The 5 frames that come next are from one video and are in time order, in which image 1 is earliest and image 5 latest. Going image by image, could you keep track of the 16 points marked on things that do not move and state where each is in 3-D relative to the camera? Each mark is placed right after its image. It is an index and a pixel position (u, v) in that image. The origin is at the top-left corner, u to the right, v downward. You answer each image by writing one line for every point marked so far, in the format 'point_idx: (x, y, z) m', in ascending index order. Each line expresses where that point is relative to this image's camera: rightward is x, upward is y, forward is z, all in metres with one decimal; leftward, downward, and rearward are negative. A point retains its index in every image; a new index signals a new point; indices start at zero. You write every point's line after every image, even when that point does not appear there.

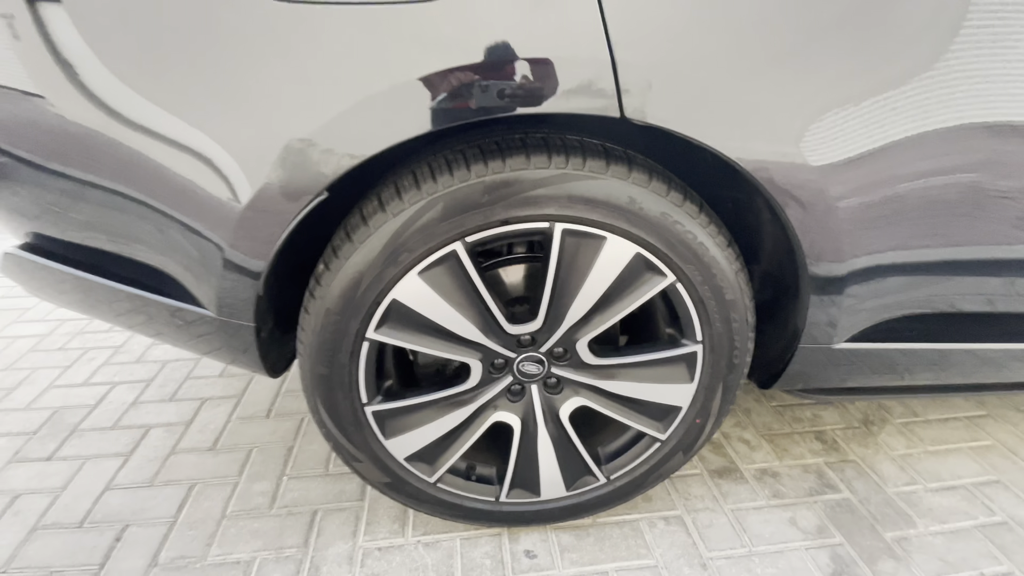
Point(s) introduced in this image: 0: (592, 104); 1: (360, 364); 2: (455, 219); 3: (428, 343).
0: (+0.1, +0.3, +0.8) m
1: (-0.3, -0.1, +1.0) m
2: (-0.1, +0.1, +0.8) m
3: (-0.2, -0.1, +1.0) m
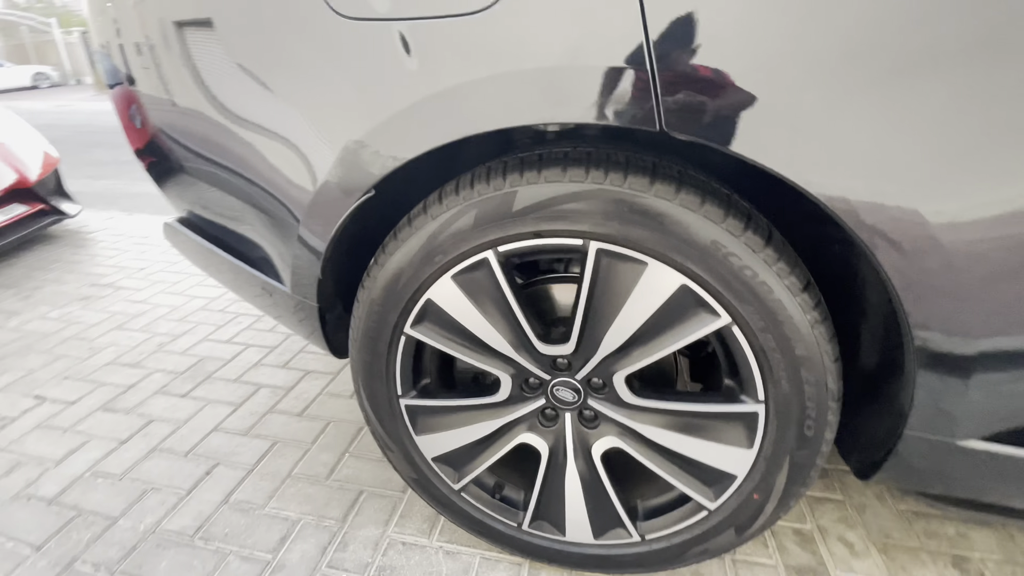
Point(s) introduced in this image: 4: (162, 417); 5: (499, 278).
0: (+0.2, +0.2, +0.7) m
1: (-0.2, -0.1, +1.0) m
2: (-0.1, +0.1, +0.8) m
3: (-0.1, -0.1, +1.0) m
4: (-1.2, -0.4, +1.6) m
5: (0.0, 0.0, +0.9) m
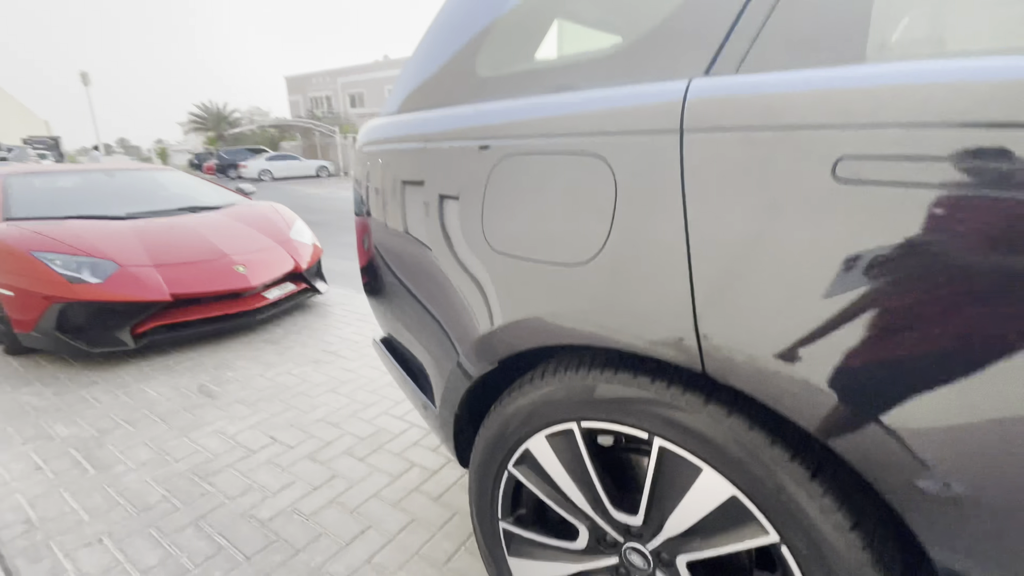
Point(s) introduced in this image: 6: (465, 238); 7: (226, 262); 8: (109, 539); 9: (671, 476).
0: (+0.3, -0.1, +0.9) m
1: (0.0, -0.5, +1.3) m
2: (+0.1, -0.3, +1.1) m
3: (+0.1, -0.5, +1.2) m
4: (-0.7, -0.8, +2.1) m
5: (+0.2, -0.3, +1.1) m
6: (-0.1, +0.1, +1.3) m
7: (-2.1, +0.2, +3.6) m
8: (-1.5, -0.9, +1.8) m
9: (+0.3, -0.4, +1.0) m
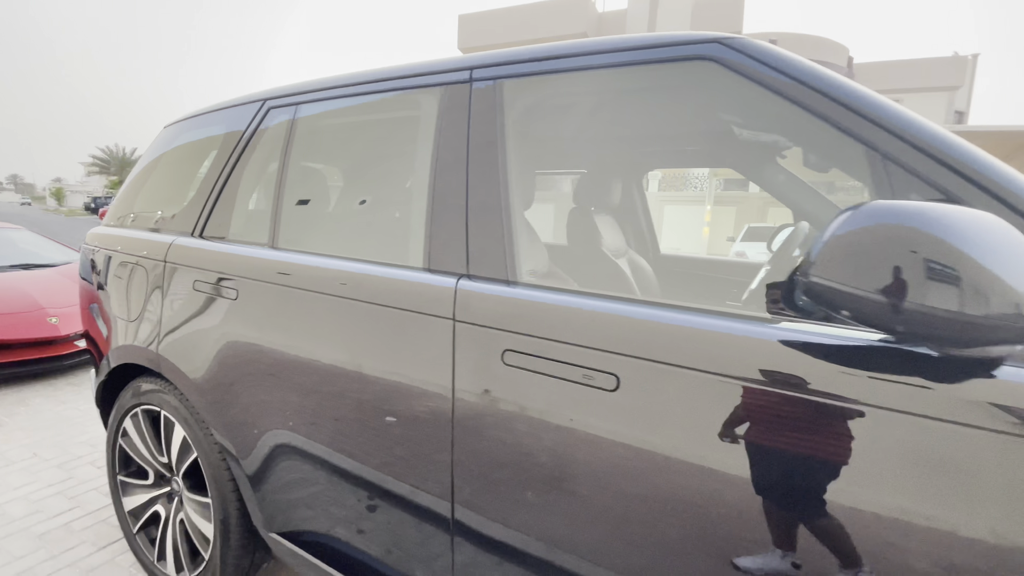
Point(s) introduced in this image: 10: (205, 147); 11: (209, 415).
0: (-1.3, -0.3, +1.9) m
1: (-1.7, -0.7, +2.1) m
2: (-1.5, -0.4, +2.0) m
3: (-1.6, -0.7, +2.0) m
4: (-2.5, -1.1, +2.8) m
5: (-1.5, -0.5, +2.0) m
6: (-1.8, -0.1, +2.2) m
7: (-4.1, -0.2, +4.2) m
8: (-3.3, -1.2, +2.4) m
9: (-1.3, -0.6, +1.9) m
10: (-1.3, +0.6, +2.1) m
11: (-1.1, -0.5, +1.8) m
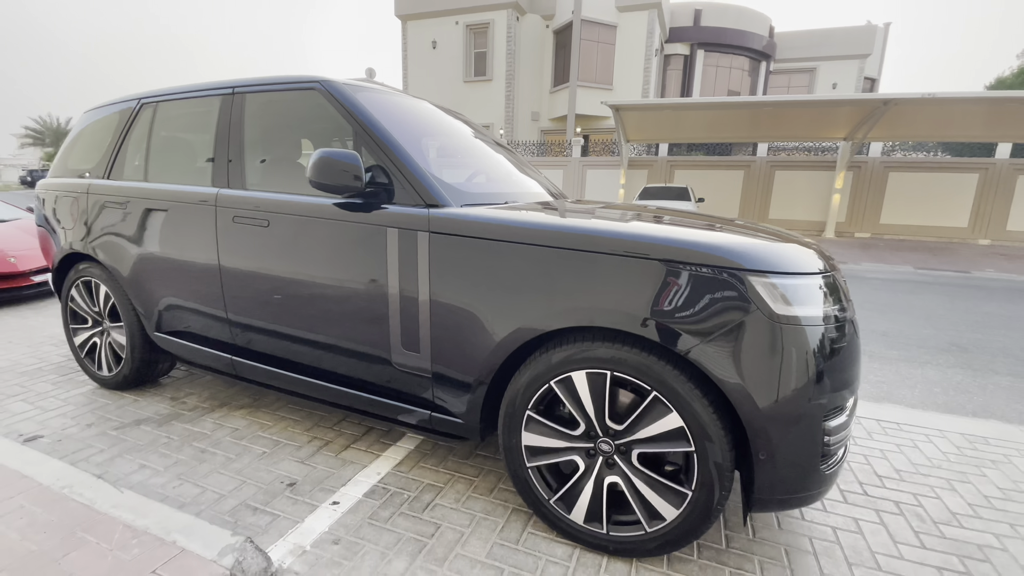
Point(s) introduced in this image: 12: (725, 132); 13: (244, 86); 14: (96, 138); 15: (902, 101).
0: (-2.8, +0.2, +3.3) m
1: (-3.2, -0.2, +3.5) m
2: (-3.0, +0.1, +3.4) m
3: (-3.1, -0.1, +3.5) m
4: (-4.1, -0.5, +4.2) m
5: (-3.0, 0.0, +3.4) m
6: (-3.3, +0.5, +3.6) m
7: (-5.7, +0.4, +5.4) m
8: (-4.8, -0.6, +3.8) m
9: (-2.8, 0.0, +3.3) m
10: (-2.9, +1.2, +3.5) m
11: (-2.6, +0.1, +3.2) m
12: (+7.5, +5.5, +17.0) m
13: (-1.6, +1.2, +2.9) m
14: (-3.0, +1.1, +3.6) m
15: (+10.5, +5.0, +13.1) m
